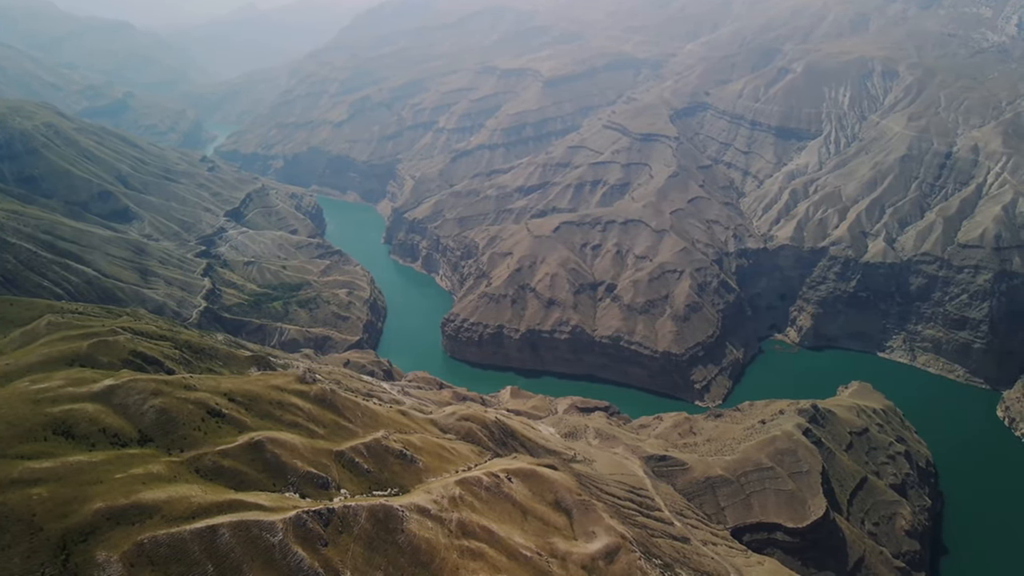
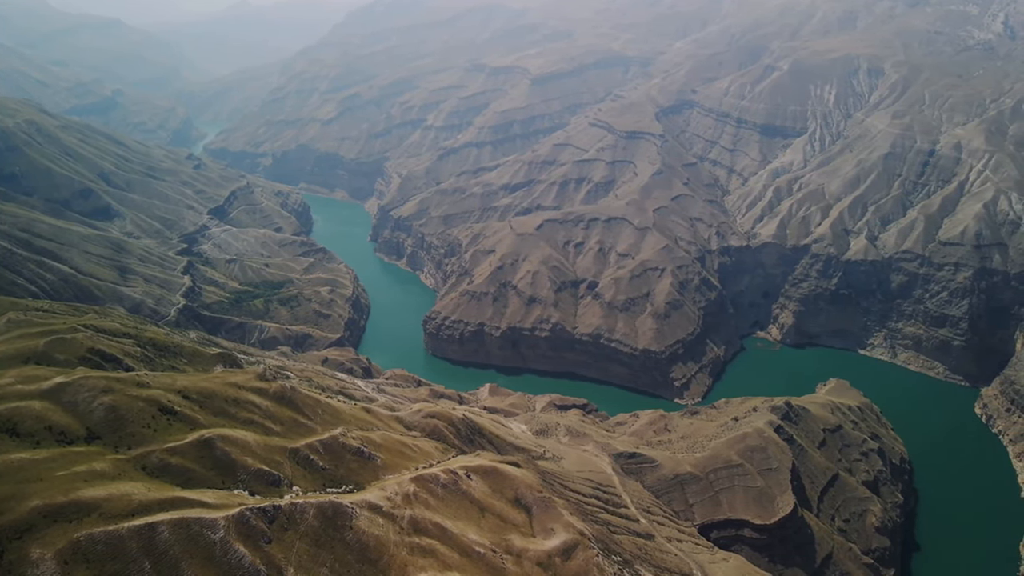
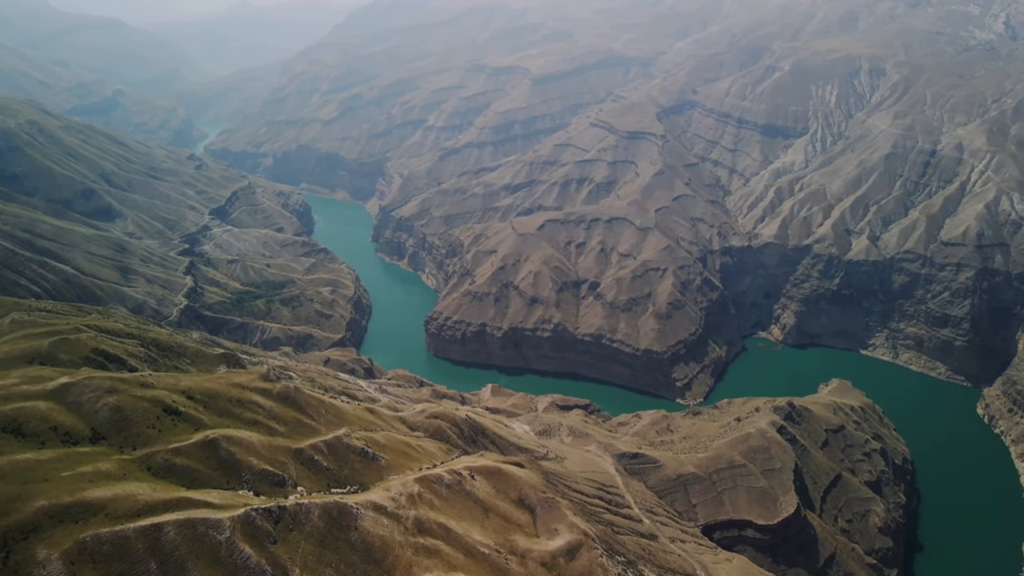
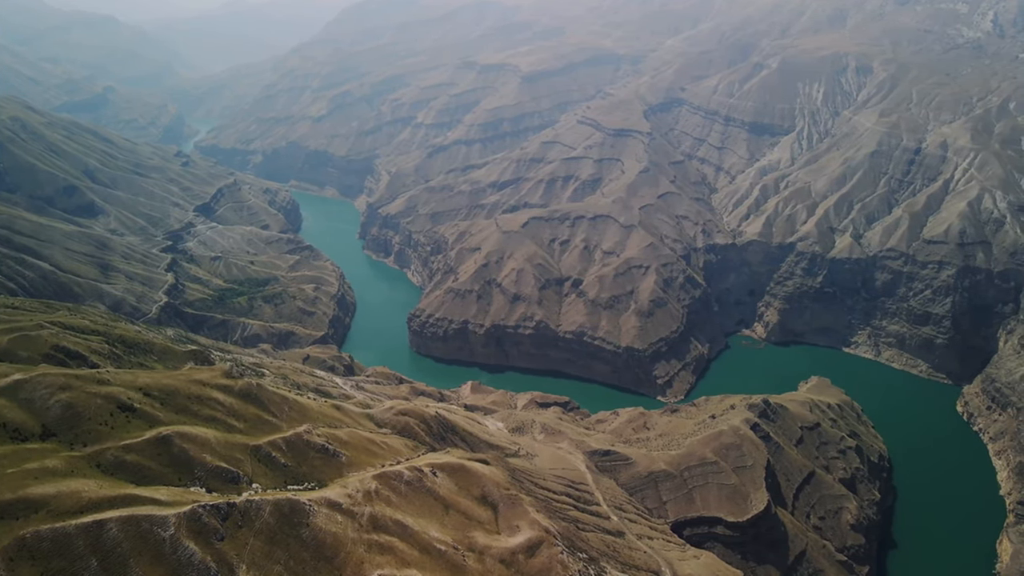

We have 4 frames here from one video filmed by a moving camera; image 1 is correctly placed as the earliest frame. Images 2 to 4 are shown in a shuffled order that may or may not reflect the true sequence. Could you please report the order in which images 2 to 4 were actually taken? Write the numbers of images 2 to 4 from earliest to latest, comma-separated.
3, 2, 4
